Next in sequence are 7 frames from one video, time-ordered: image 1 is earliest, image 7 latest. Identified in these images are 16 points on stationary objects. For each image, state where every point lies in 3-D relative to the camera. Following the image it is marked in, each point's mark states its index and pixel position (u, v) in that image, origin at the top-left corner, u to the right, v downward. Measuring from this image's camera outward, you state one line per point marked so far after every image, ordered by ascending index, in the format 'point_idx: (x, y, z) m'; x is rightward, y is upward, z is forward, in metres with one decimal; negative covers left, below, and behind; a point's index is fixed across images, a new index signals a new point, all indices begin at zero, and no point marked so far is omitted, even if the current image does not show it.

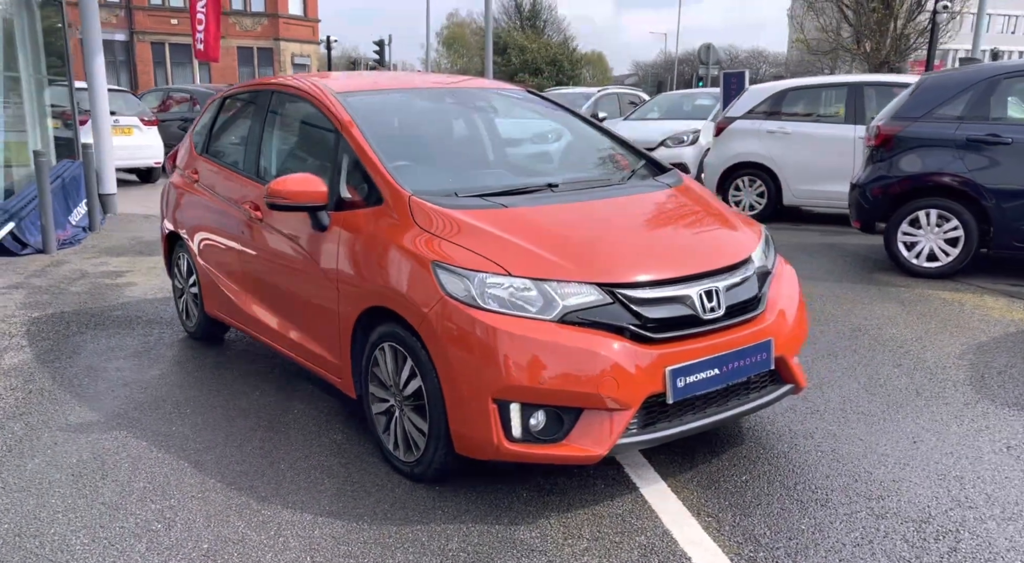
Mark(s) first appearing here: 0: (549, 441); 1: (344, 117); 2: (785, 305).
0: (+0.1, -0.6, +2.7) m
1: (-0.8, +0.7, +3.6) m
2: (+1.1, -0.1, +3.2) m
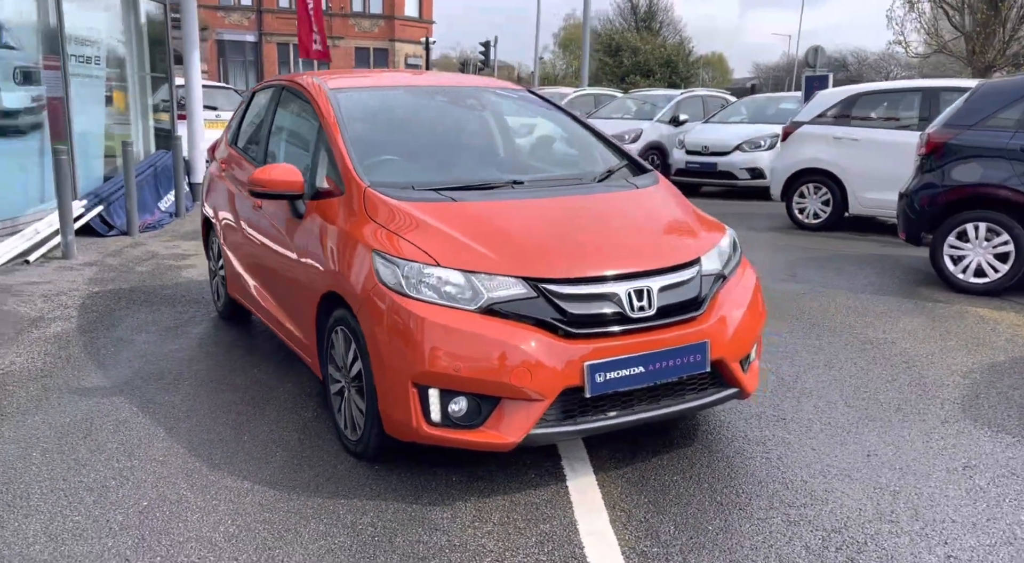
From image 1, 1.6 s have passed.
0: (-0.2, -0.5, +2.8) m
1: (-0.9, +0.8, +3.8) m
2: (+0.9, -0.1, +3.2) m
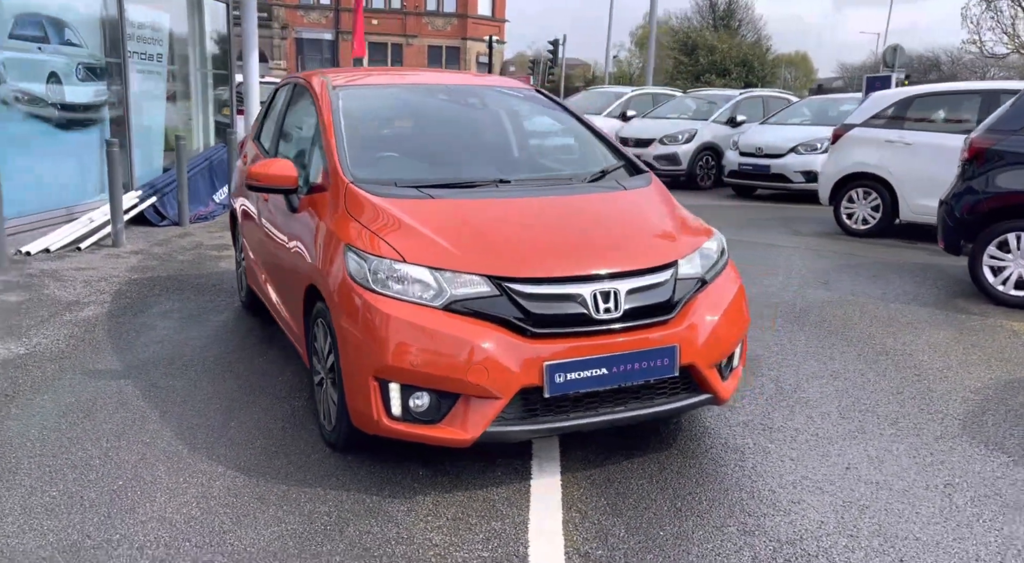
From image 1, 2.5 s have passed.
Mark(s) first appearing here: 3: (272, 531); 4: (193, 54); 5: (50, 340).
0: (-0.3, -0.5, +2.9) m
1: (-0.9, +0.8, +3.9) m
2: (+0.8, -0.1, +3.1) m
3: (-0.8, -0.8, +2.6) m
4: (-4.9, +3.5, +12.1) m
5: (-2.7, -0.3, +4.6) m
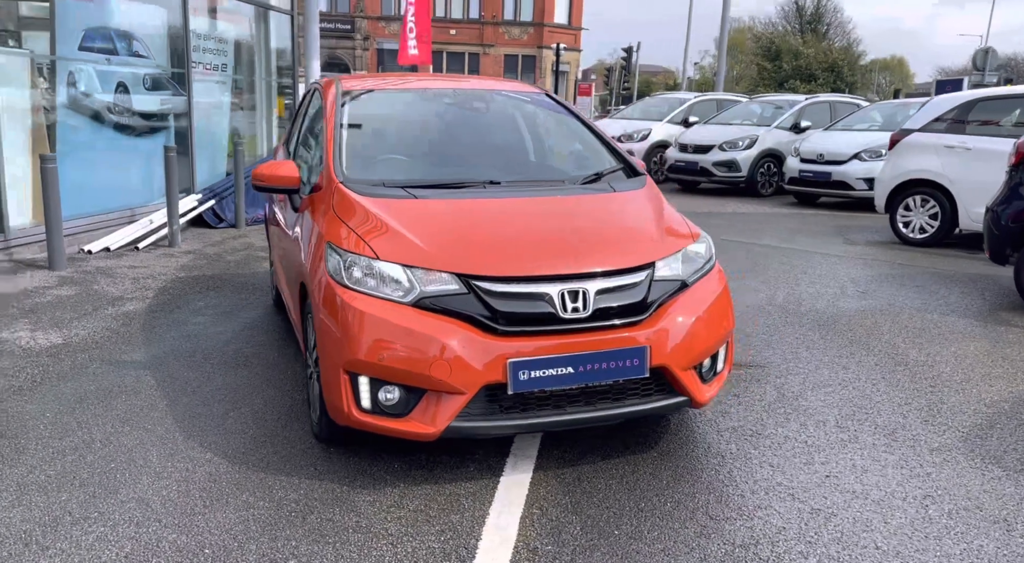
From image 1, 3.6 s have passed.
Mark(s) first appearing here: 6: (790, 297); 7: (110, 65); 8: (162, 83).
0: (-0.4, -0.5, +2.9) m
1: (-0.9, +0.8, +4.1) m
2: (+0.7, -0.1, +3.1) m
3: (-0.9, -0.8, +2.7) m
4: (-4.0, +3.5, +12.6) m
5: (-2.6, -0.3, +4.9) m
6: (+2.2, -0.1, +6.2) m
7: (-4.4, +2.4, +8.6) m
8: (-4.2, +2.4, +9.5) m
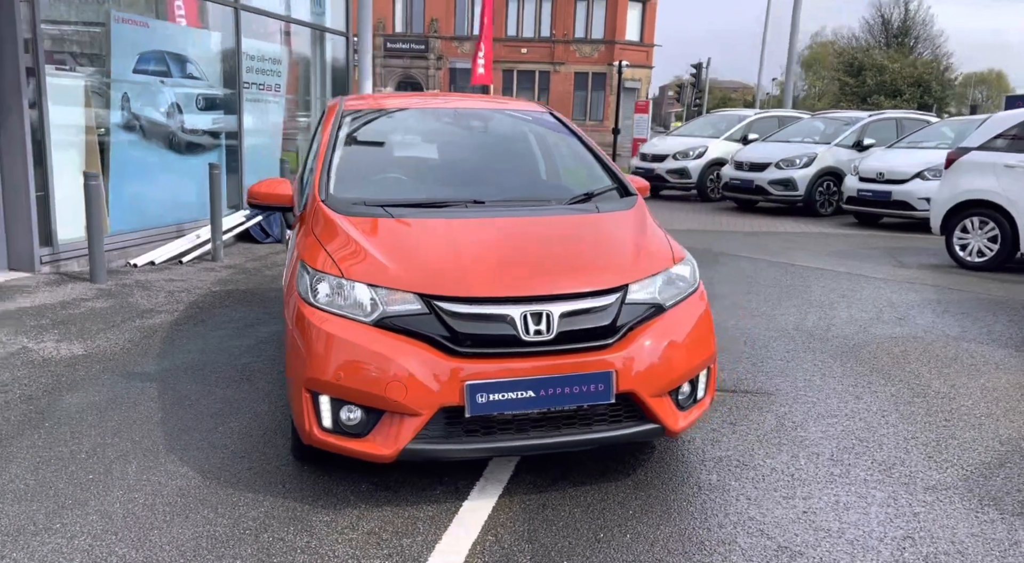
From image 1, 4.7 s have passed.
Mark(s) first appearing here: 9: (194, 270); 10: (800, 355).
0: (-0.6, -0.6, +2.9) m
1: (-0.9, +0.8, +4.1) m
2: (+0.5, -0.2, +3.0) m
3: (-1.1, -0.9, +2.7) m
4: (-3.3, +3.2, +12.9) m
5: (-2.6, -0.4, +5.1) m
6: (+2.4, -0.3, +6.0) m
7: (-4.0, +2.2, +9.0) m
8: (-3.7, +2.2, +9.9) m
9: (-3.2, +0.1, +8.0) m
10: (+1.8, -0.5, +5.1) m
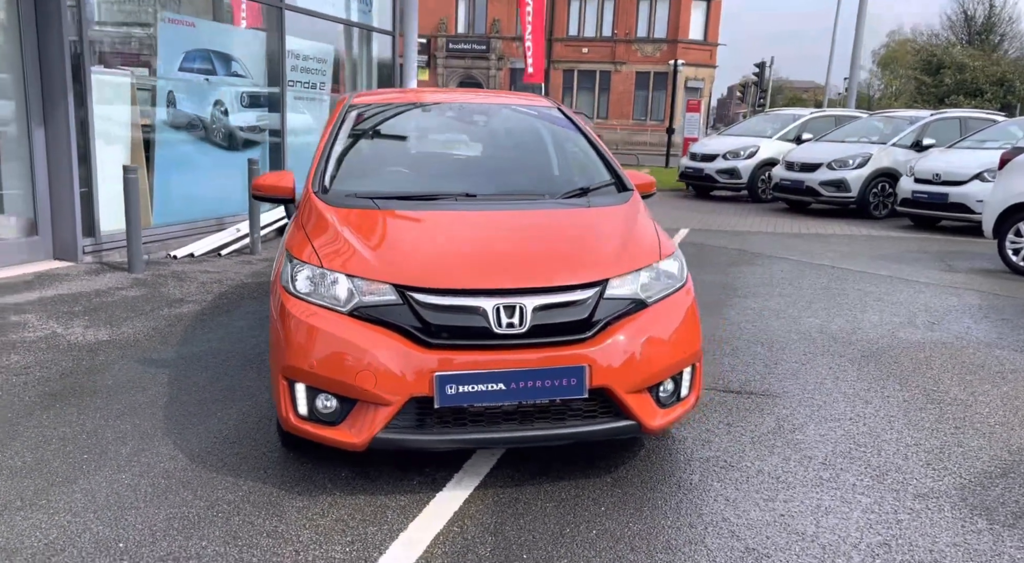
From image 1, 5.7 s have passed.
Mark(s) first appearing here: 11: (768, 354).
0: (-0.7, -0.5, +3.0) m
1: (-0.9, +0.8, +4.2) m
2: (+0.4, -0.2, +3.0) m
3: (-1.2, -0.8, +2.8) m
4: (-2.6, +3.3, +13.1) m
5: (-2.5, -0.3, +5.3) m
6: (+2.5, -0.3, +5.8) m
7: (-3.6, +2.3, +9.3) m
8: (-3.3, +2.3, +10.1) m
9: (-2.9, +0.2, +8.3) m
10: (+1.9, -0.5, +4.9) m
11: (+1.6, -0.5, +5.0) m
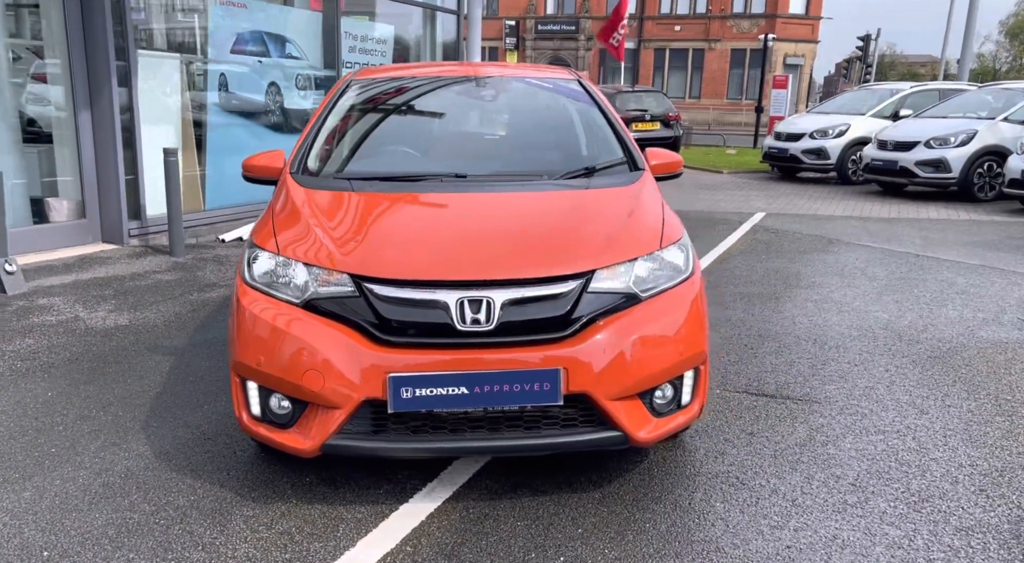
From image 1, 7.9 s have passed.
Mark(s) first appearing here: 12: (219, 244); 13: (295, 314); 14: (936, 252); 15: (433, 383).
0: (-0.8, -0.5, +2.7) m
1: (-0.9, +0.9, +4.0) m
2: (+0.3, -0.2, +2.6) m
3: (-1.3, -0.8, +2.6) m
4: (-1.5, +3.6, +12.9) m
5: (-2.4, -0.2, +5.2) m
6: (+2.7, -0.3, +5.2) m
7: (-2.9, +2.5, +9.2) m
8: (-2.5, +2.5, +10.1) m
9: (-2.4, +0.4, +8.2) m
10: (+2.0, -0.4, +4.4) m
11: (+1.7, -0.4, +4.5) m
12: (-3.0, +0.4, +8.0) m
13: (-0.7, -0.1, +2.7) m
14: (+4.3, +0.3, +8.2) m
15: (-0.2, -0.3, +2.5) m
